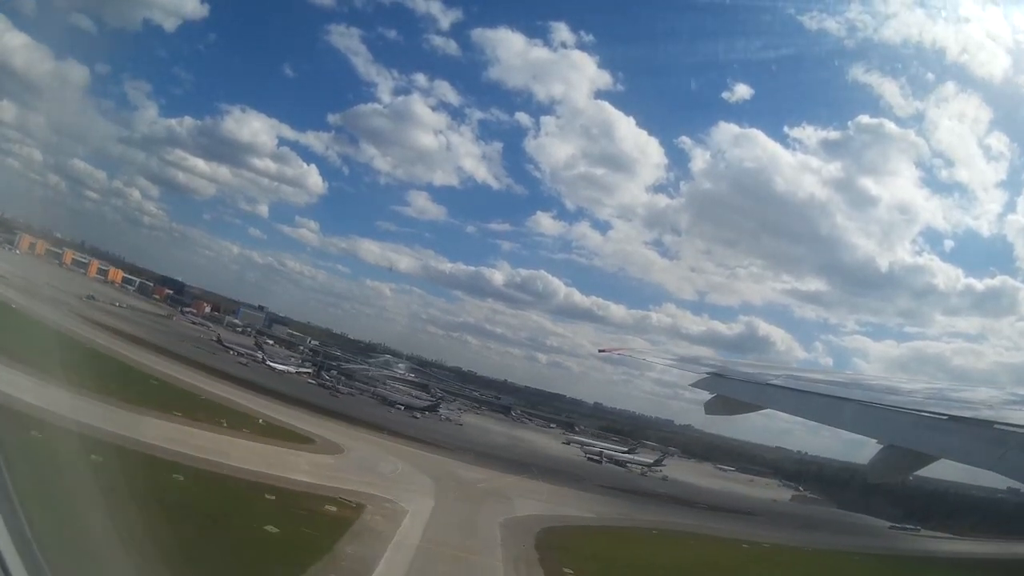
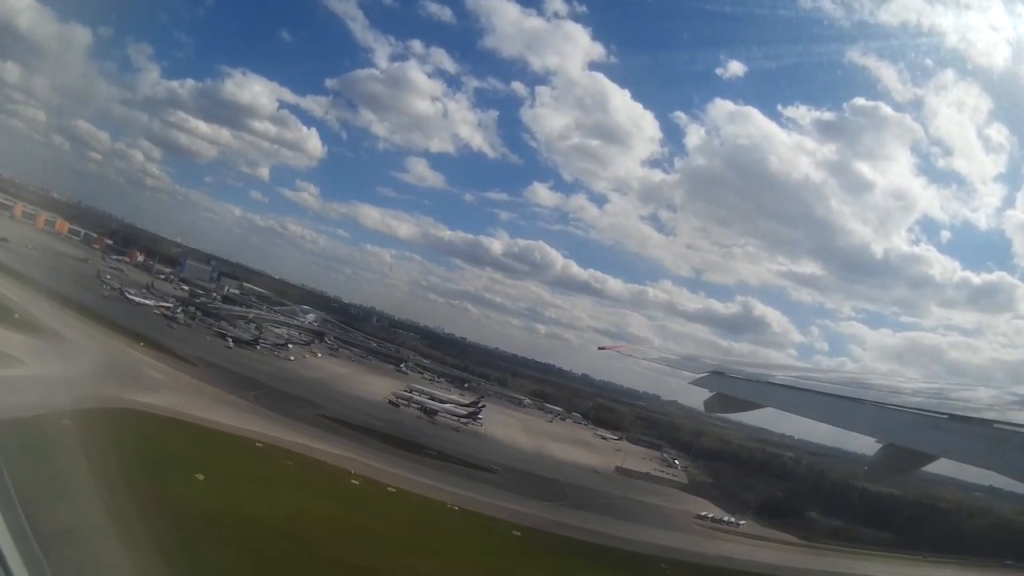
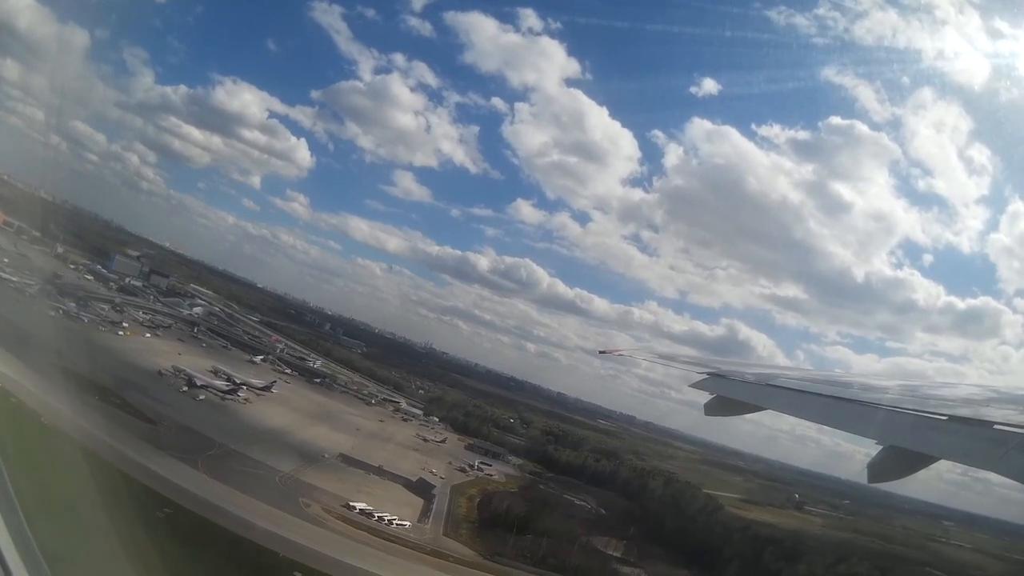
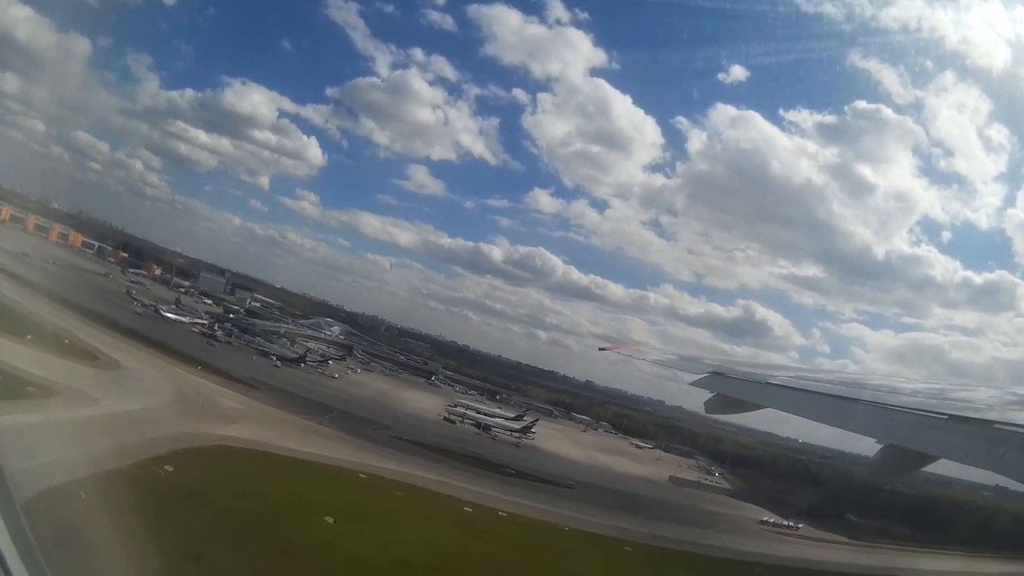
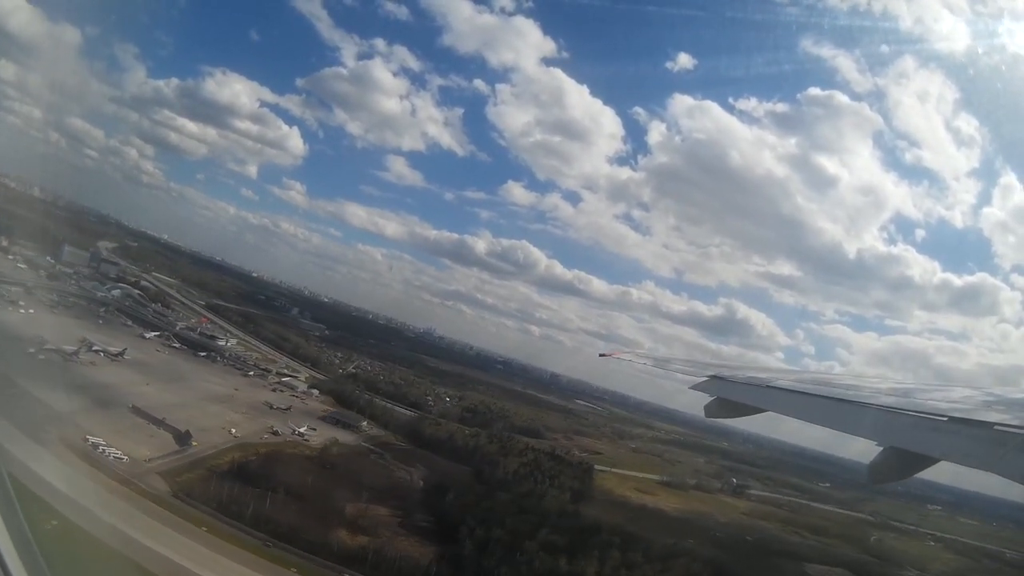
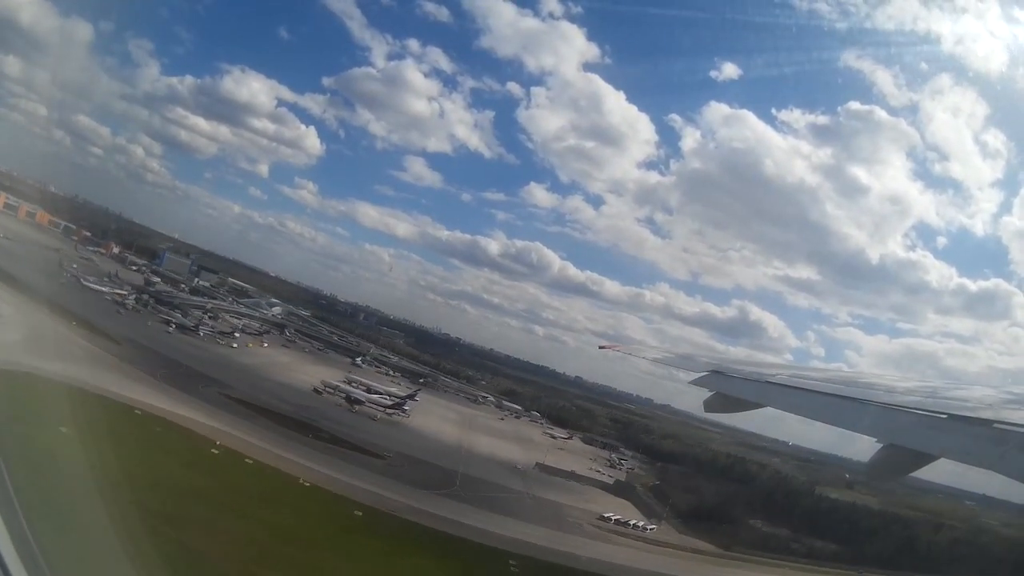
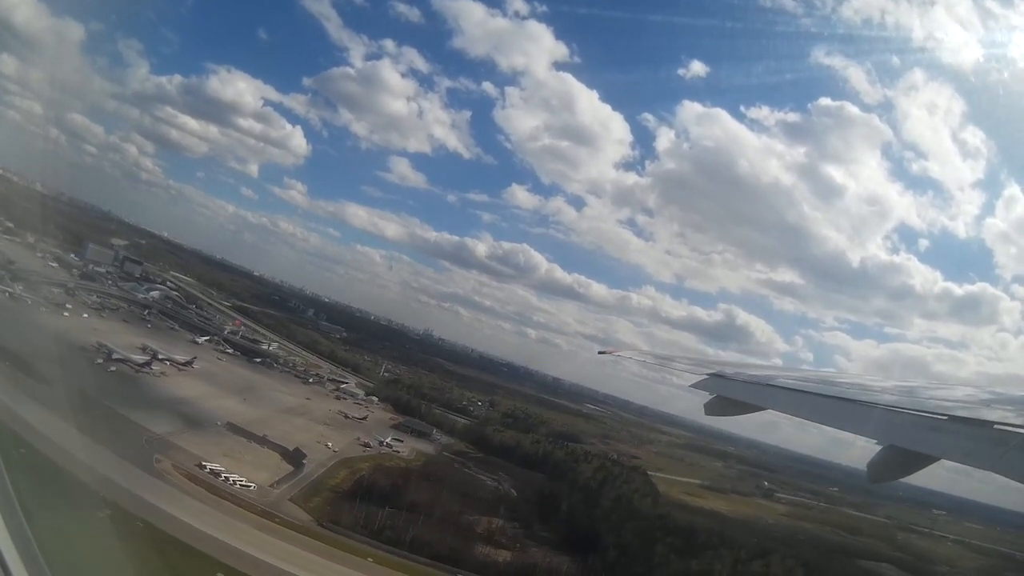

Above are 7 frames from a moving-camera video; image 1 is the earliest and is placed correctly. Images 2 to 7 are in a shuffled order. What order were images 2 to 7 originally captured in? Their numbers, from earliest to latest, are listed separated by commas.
4, 2, 6, 3, 7, 5
